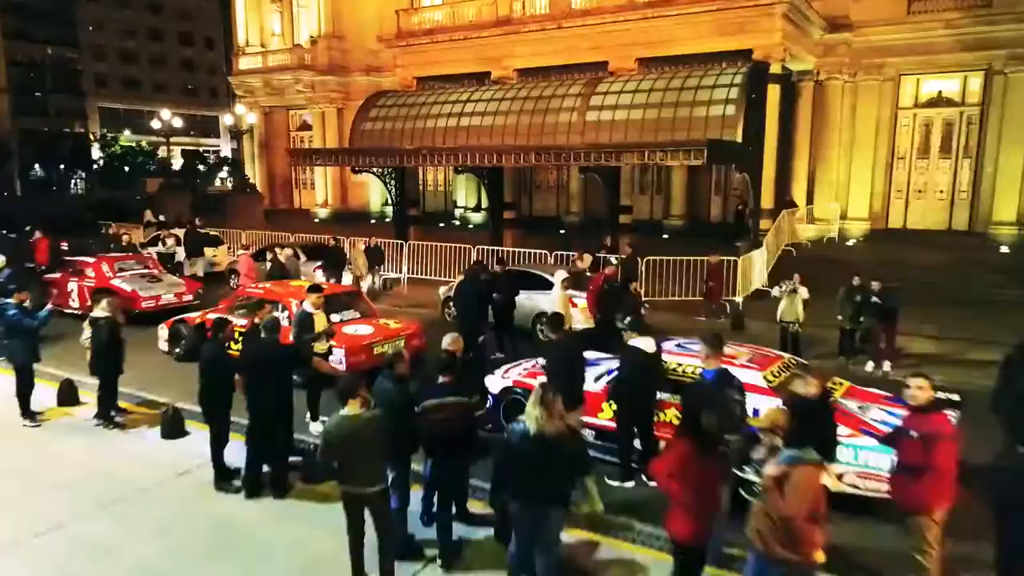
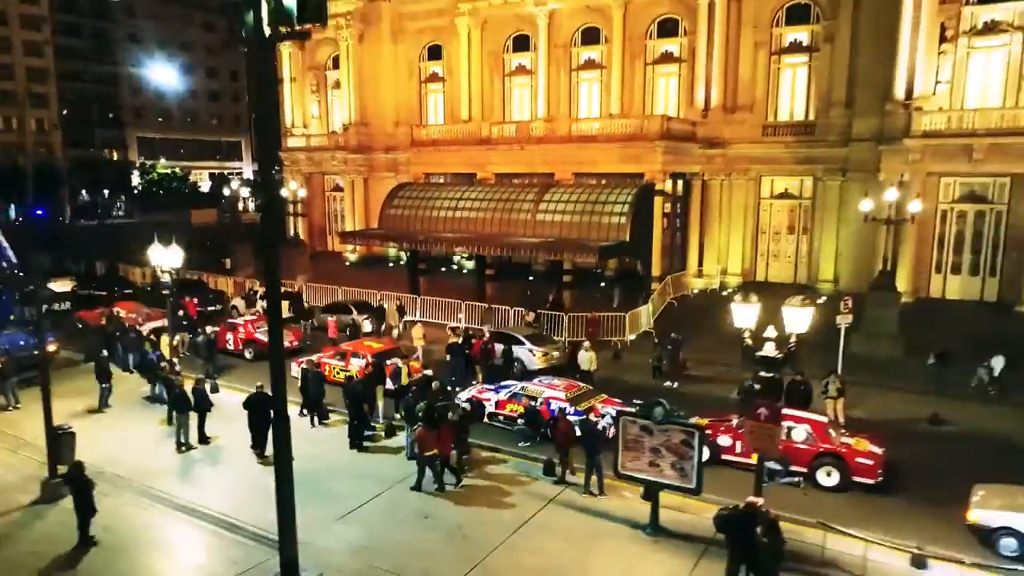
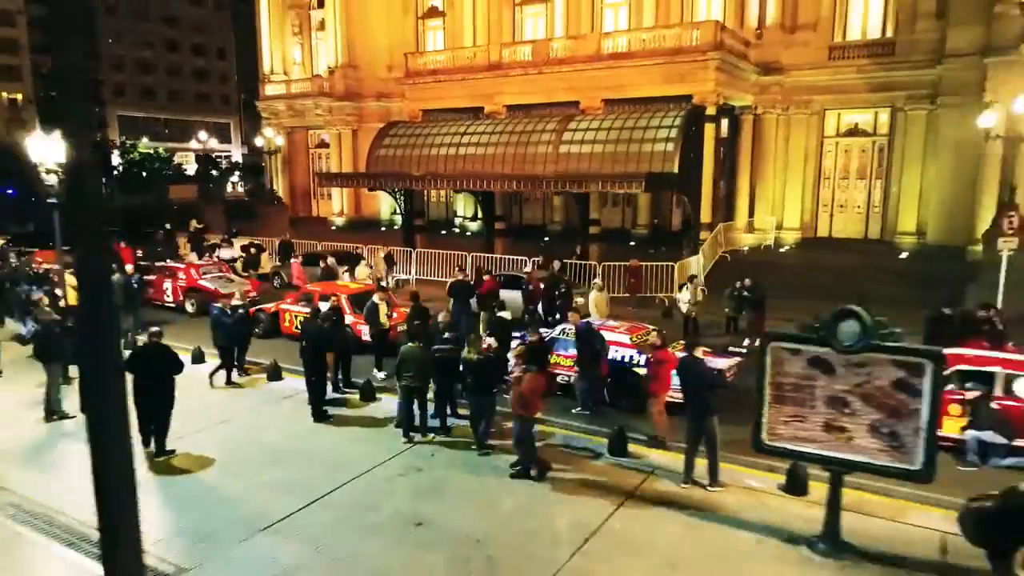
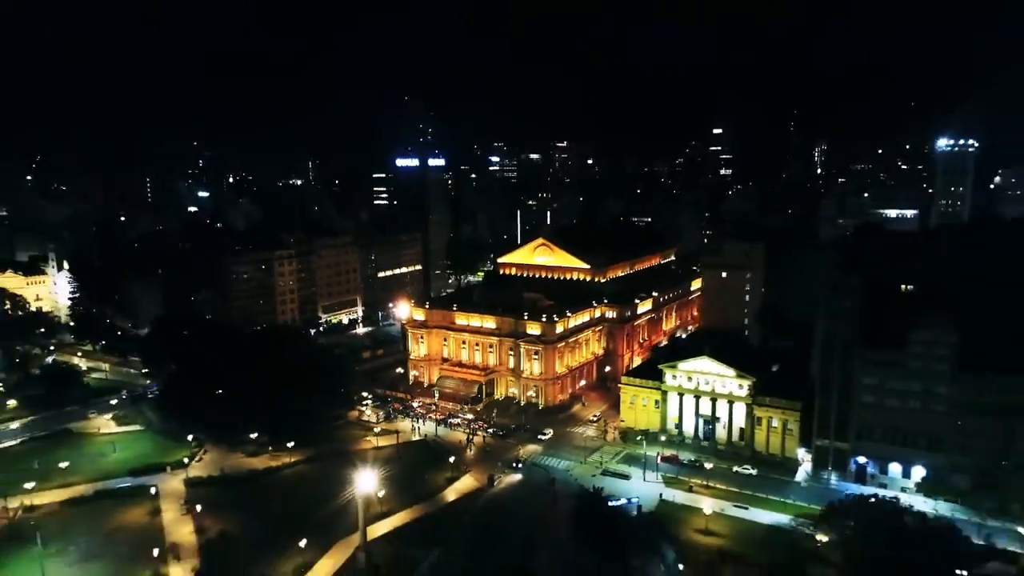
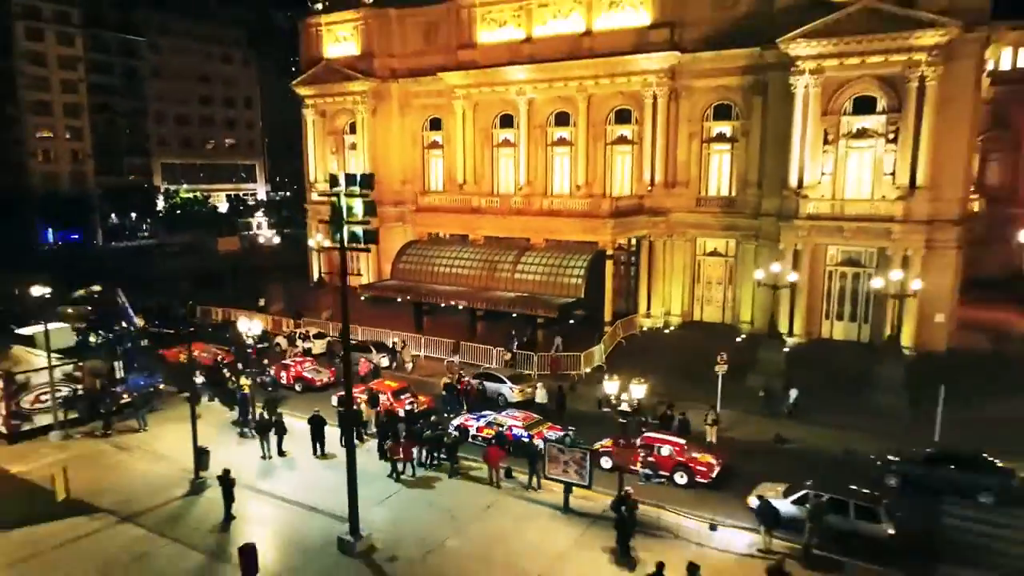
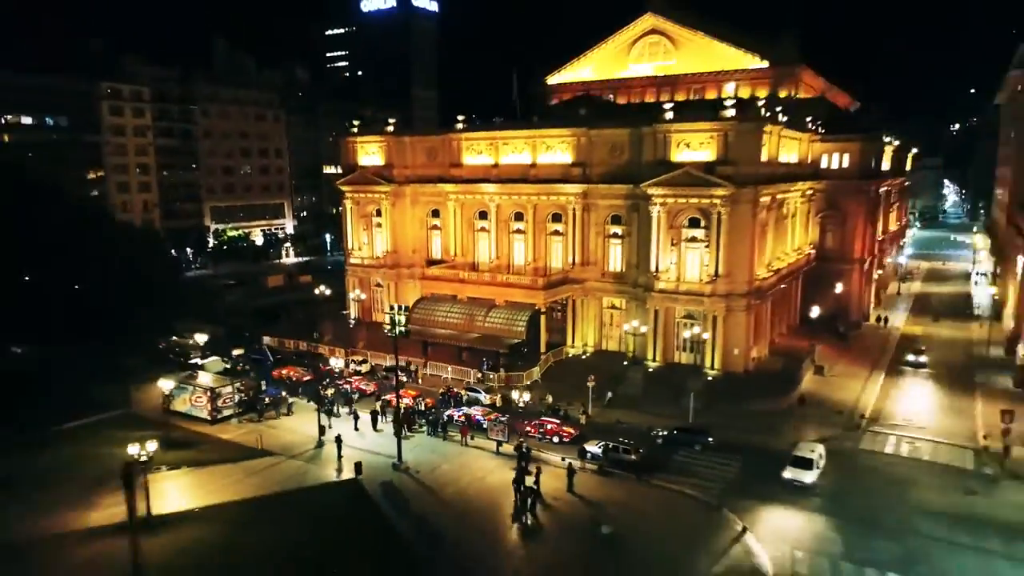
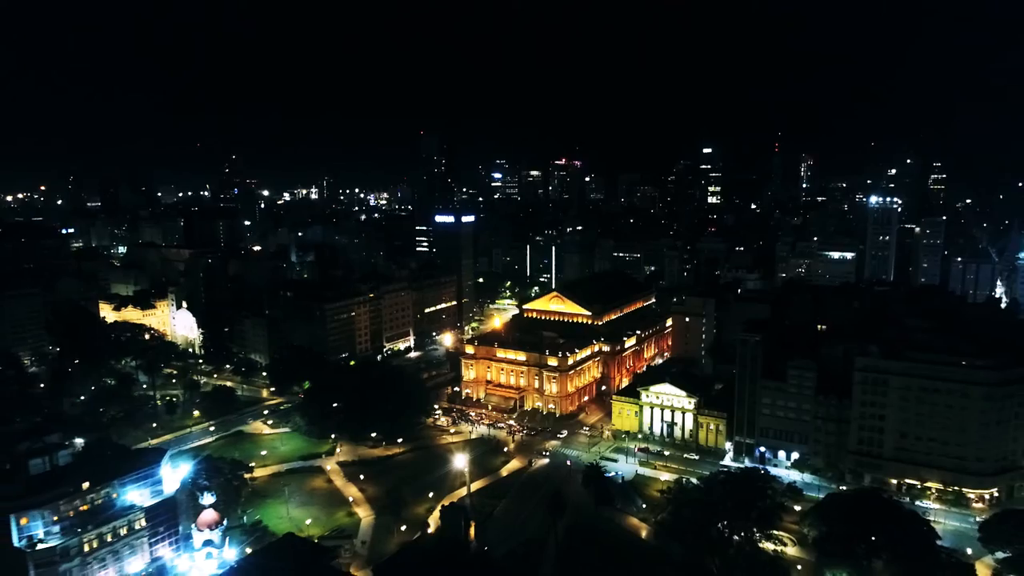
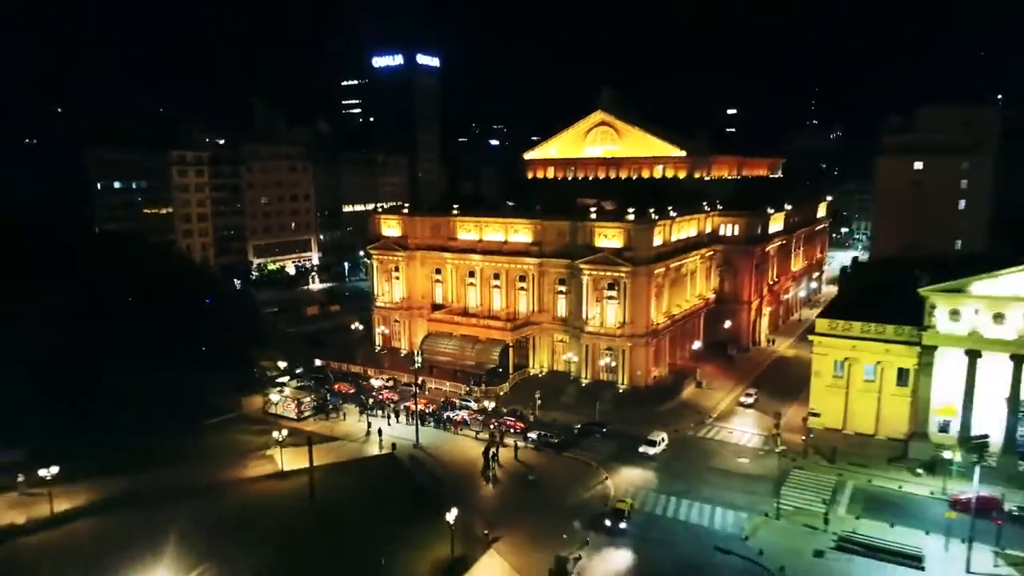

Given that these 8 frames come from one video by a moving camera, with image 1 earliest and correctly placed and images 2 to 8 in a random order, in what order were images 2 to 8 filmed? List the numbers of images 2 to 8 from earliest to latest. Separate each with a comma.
3, 2, 5, 6, 8, 4, 7
